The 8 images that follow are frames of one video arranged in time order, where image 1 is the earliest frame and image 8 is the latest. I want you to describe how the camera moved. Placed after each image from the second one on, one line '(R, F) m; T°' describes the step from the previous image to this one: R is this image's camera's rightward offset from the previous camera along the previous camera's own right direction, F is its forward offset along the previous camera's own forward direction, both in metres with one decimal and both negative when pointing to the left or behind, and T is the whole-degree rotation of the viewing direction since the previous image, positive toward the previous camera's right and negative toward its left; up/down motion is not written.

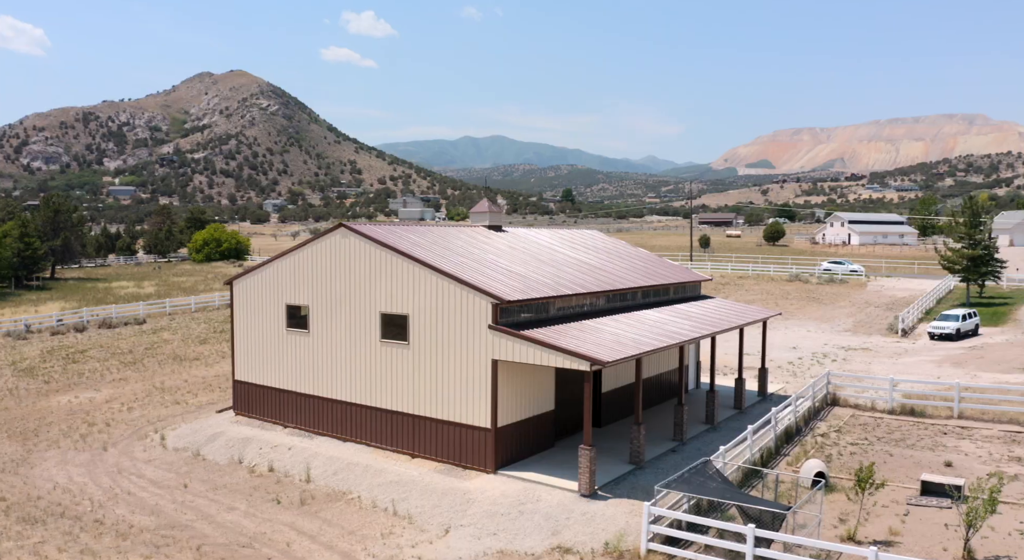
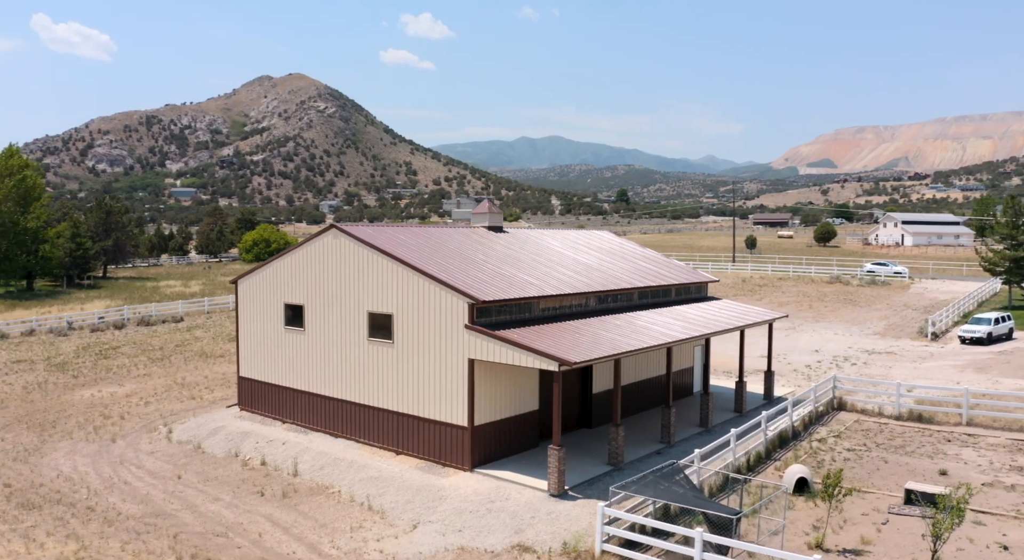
(+1.6, -0.1) m; -4°
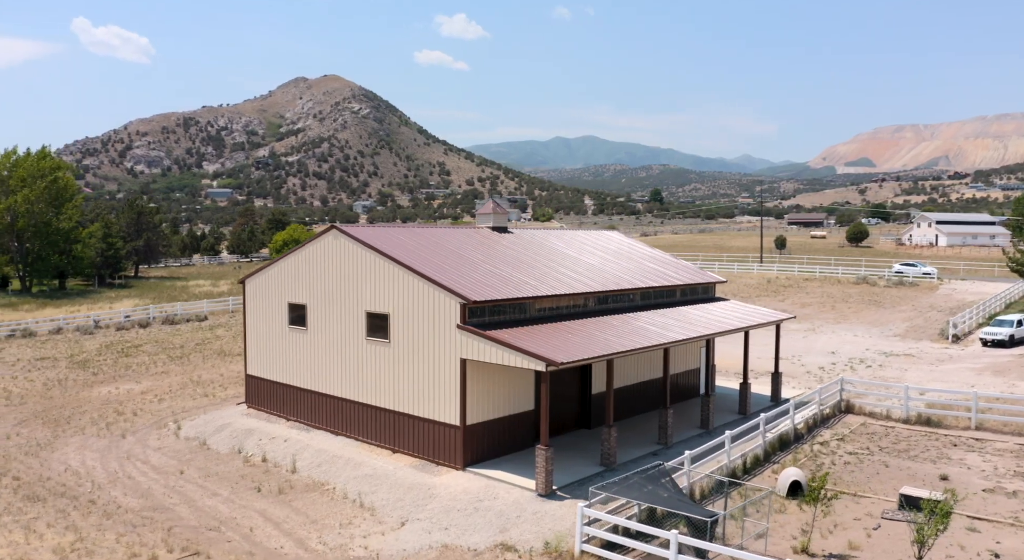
(+0.9, -0.1) m; -2°
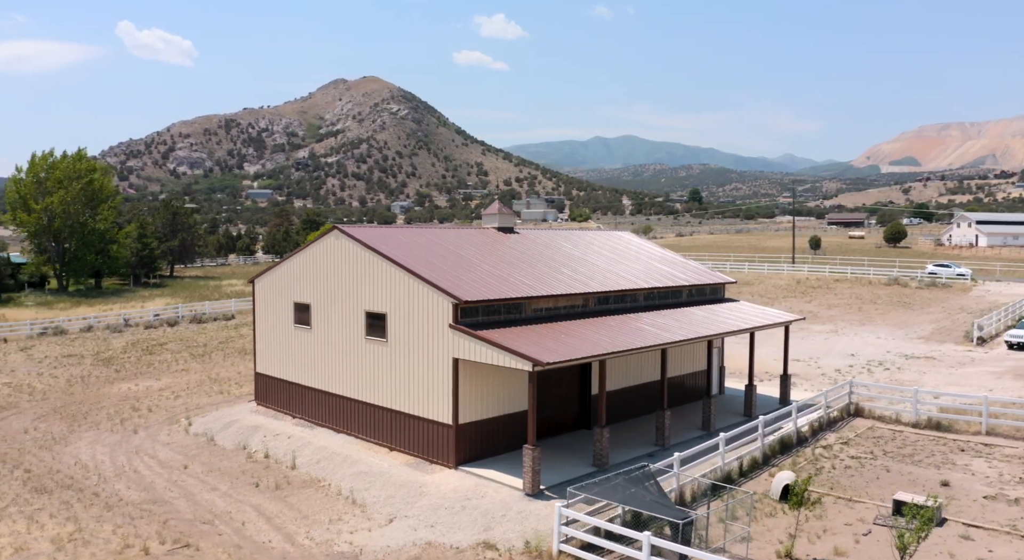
(+1.0, -0.1) m; -3°
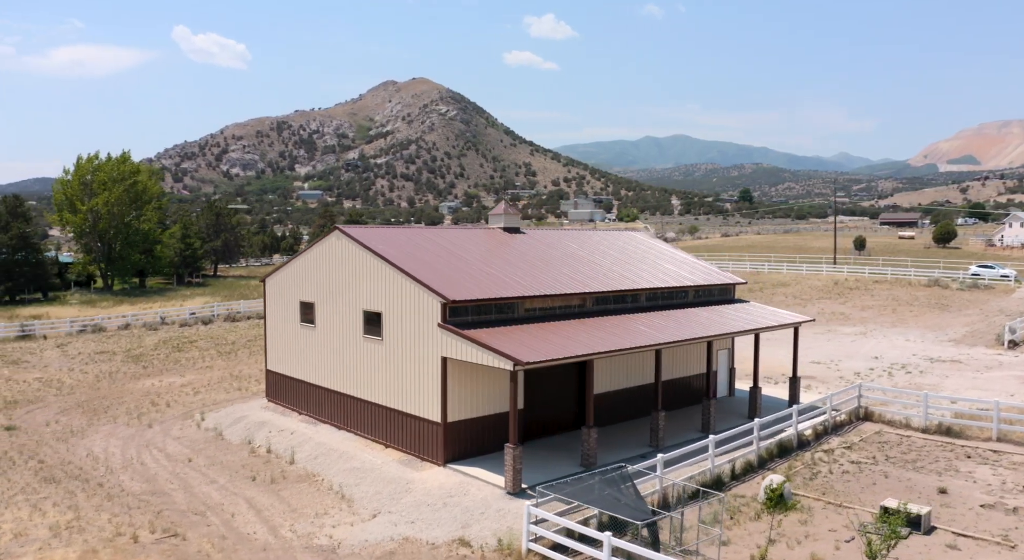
(+1.3, -0.1) m; -3°
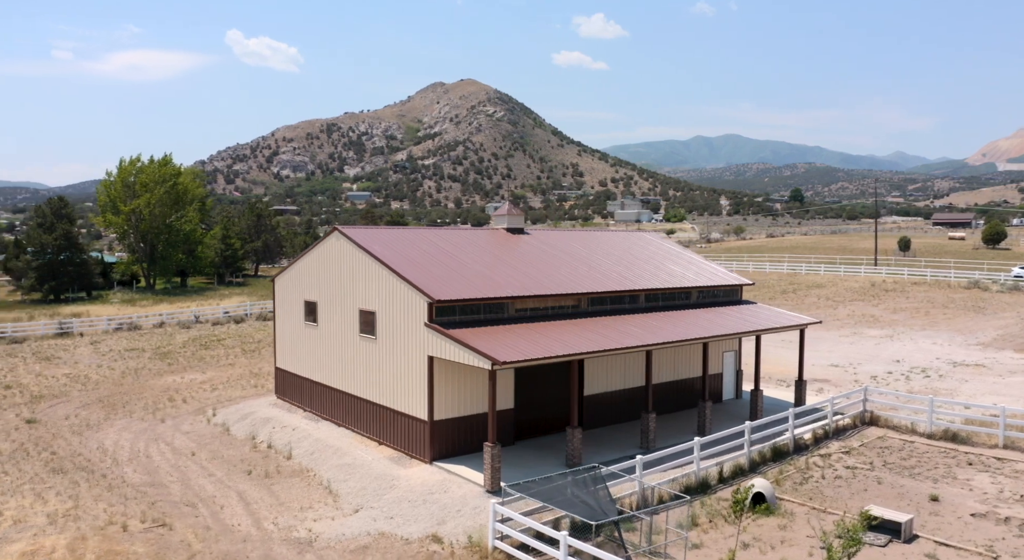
(+1.3, -0.2) m; -3°
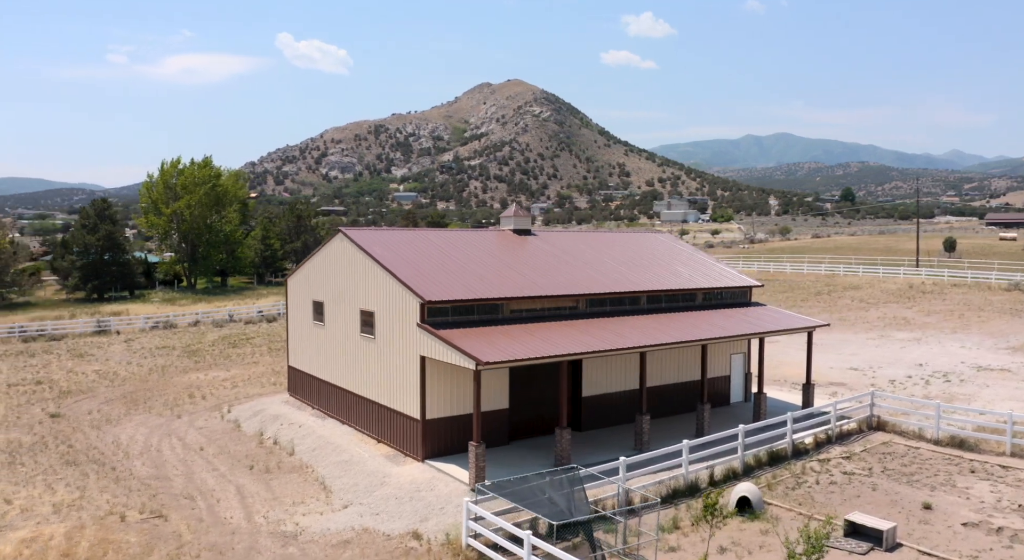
(+1.2, -0.2) m; -3°
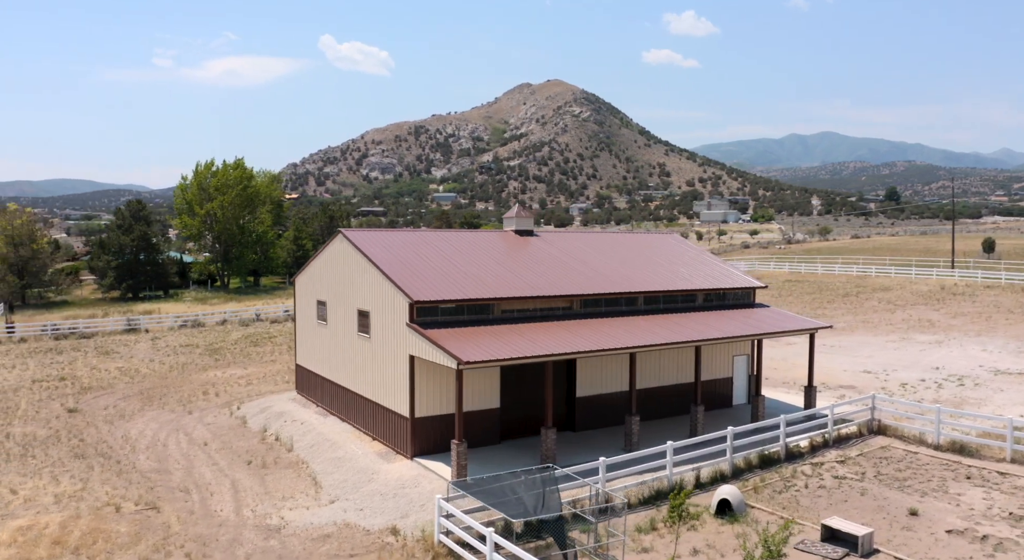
(+1.2, -0.2) m; -3°
